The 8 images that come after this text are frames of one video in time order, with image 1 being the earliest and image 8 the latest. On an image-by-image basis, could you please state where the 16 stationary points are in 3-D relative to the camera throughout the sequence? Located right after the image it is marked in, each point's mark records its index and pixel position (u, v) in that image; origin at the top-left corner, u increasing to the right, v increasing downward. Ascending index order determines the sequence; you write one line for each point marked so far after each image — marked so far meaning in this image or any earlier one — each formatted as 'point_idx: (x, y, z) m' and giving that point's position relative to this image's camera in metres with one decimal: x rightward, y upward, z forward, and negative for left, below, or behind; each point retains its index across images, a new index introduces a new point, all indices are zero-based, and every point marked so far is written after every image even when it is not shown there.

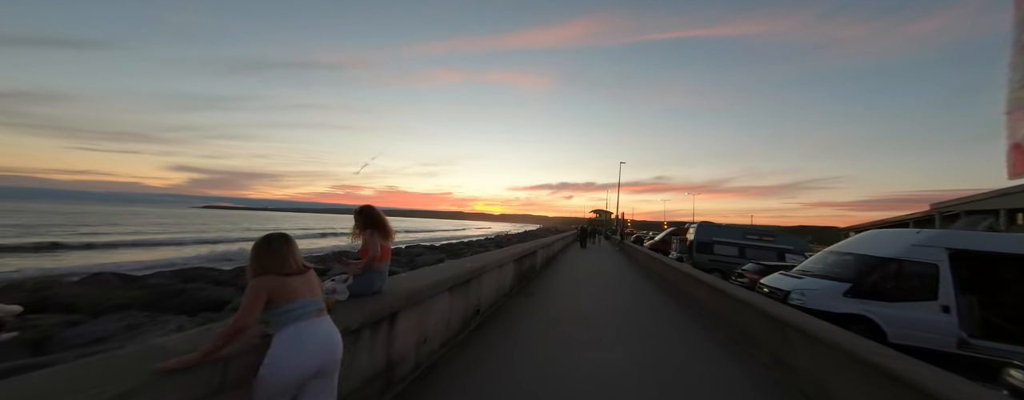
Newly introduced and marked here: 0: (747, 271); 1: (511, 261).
0: (+6.9, -2.1, +8.8) m
1: (0.0, -1.5, +7.4) m
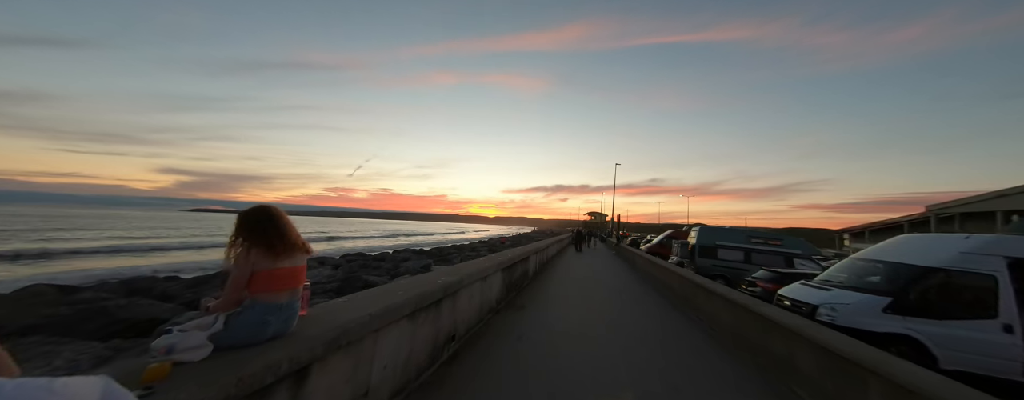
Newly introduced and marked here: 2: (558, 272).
0: (+6.6, -2.1, +8.0) m
1: (-0.3, -1.5, +6.5) m
2: (+2.7, -4.2, +16.9) m
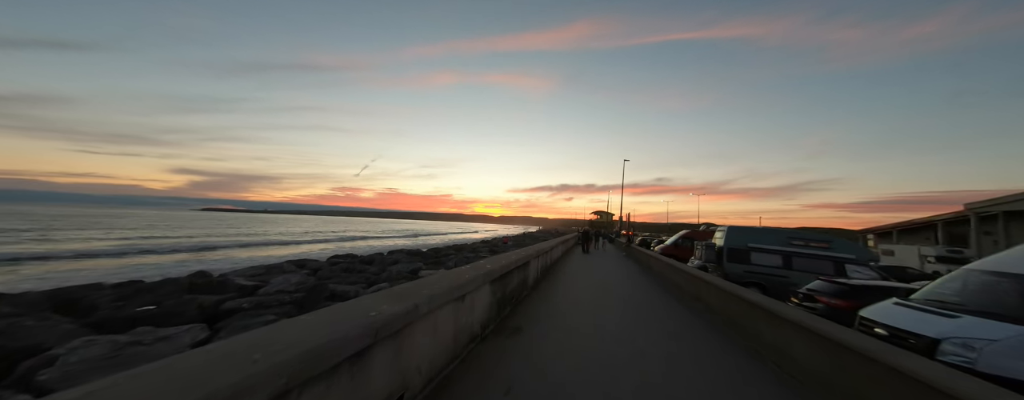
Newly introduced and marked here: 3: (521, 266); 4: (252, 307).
0: (+6.5, -2.0, +6.4) m
1: (-0.4, -1.4, +5.0) m
2: (+2.8, -4.1, +15.3) m
3: (+0.3, -1.8, +8.2) m
4: (-5.7, -2.4, +6.6) m
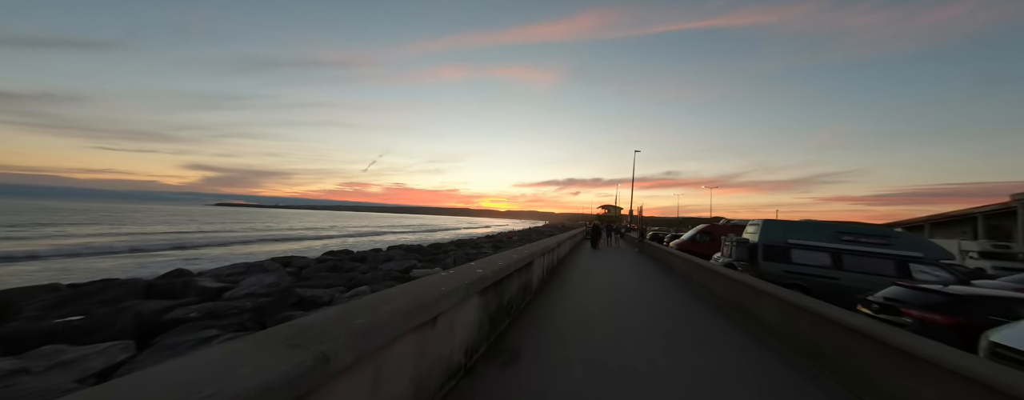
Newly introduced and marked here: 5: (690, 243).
0: (+6.5, -1.7, +5.0) m
1: (-0.5, -1.2, +3.8) m
2: (+3.0, -3.7, +14.1) m
3: (+0.3, -1.6, +7.0) m
4: (-5.7, -2.2, +5.5) m
5: (+10.8, -2.6, +18.3) m
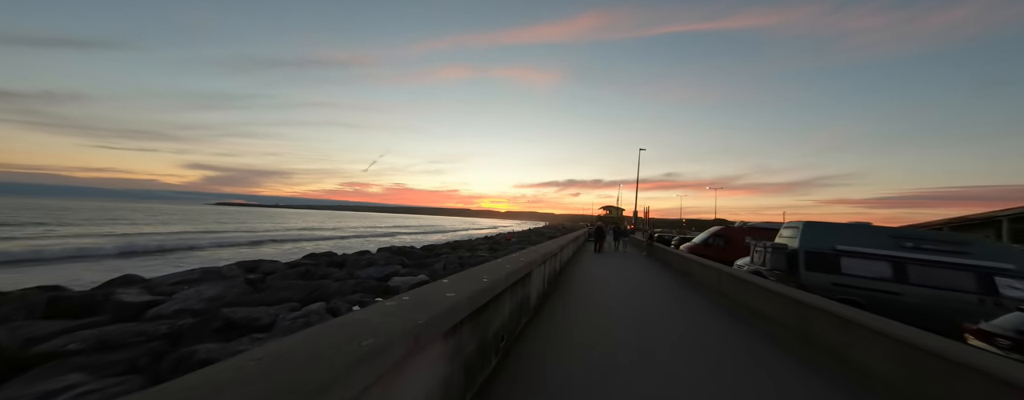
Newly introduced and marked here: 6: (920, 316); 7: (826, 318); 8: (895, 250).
0: (+6.4, -1.7, +3.6) m
1: (-0.6, -1.1, +2.4) m
2: (+2.8, -3.6, +12.7) m
3: (+0.2, -1.5, +5.6) m
4: (-5.8, -2.0, +4.1) m
5: (+10.7, -2.6, +16.9) m
6: (+8.9, -2.5, +6.5) m
7: (+6.0, -2.3, +5.6) m
8: (+8.9, -1.1, +7.0) m
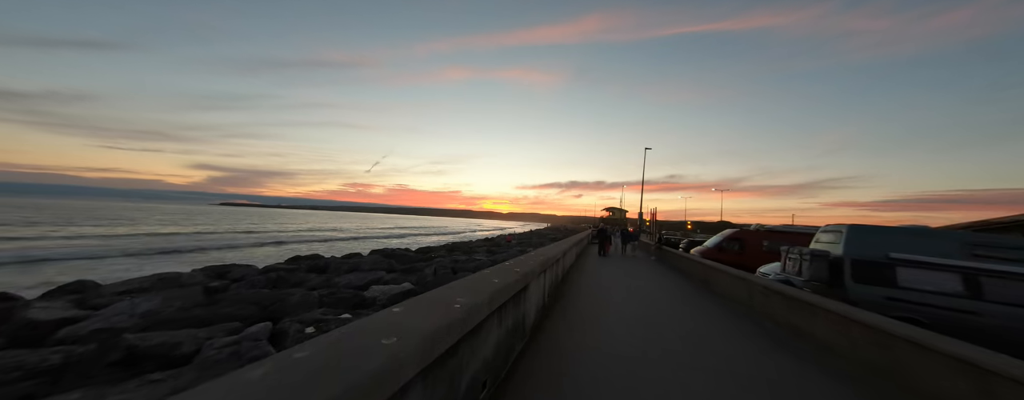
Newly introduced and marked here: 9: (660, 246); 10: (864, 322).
0: (+6.2, -1.6, +2.5) m
1: (-0.7, -1.0, +1.3) m
2: (+2.8, -3.6, +11.6) m
3: (+0.1, -1.4, +4.5) m
4: (-6.0, -2.0, +3.1) m
5: (+10.7, -2.7, +15.7) m
6: (+8.8, -2.5, +5.4) m
7: (+5.8, -2.3, +4.5) m
8: (+8.8, -1.1, +5.8) m
9: (+9.8, -3.1, +19.7) m
10: (+6.1, -2.2, +5.2) m
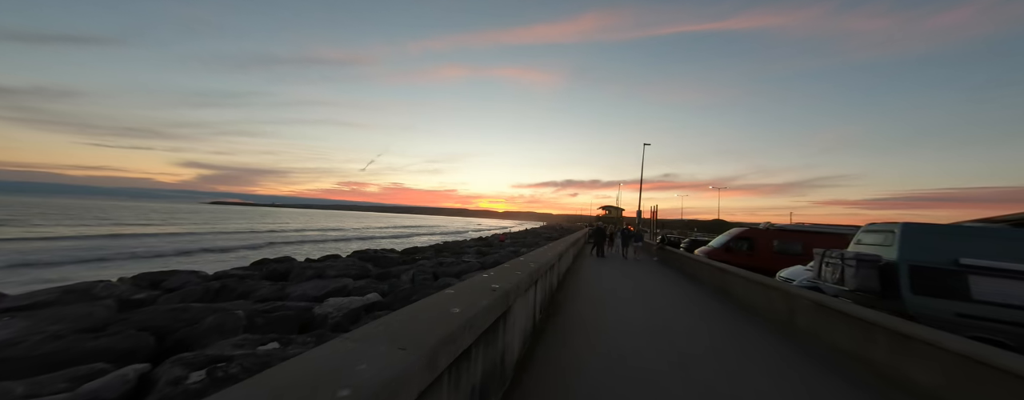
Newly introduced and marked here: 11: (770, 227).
0: (+6.0, -1.5, +1.3) m
1: (-1.0, -0.9, +0.1) m
2: (+2.4, -3.5, +10.4) m
3: (-0.2, -1.3, +3.3) m
4: (-6.2, -1.9, +1.7) m
5: (+10.3, -2.5, +14.6) m
6: (+8.5, -2.4, +4.2) m
7: (+5.6, -2.1, +3.3) m
8: (+8.6, -1.0, +4.7) m
9: (+9.3, -2.9, +18.6) m
10: (+5.8, -2.1, +4.1) m
11: (+12.4, -1.3, +14.3) m
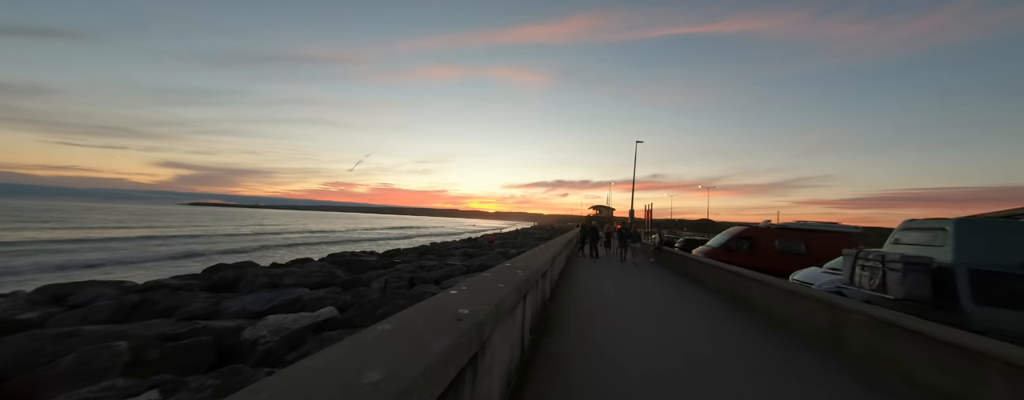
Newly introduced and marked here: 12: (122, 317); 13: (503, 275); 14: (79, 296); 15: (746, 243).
0: (+5.9, -1.4, +0.4) m
1: (-1.0, -0.8, -1.0) m
2: (+2.0, -3.4, +9.4) m
3: (-0.3, -1.2, +2.2) m
4: (-6.3, -1.8, +0.4) m
5: (+9.7, -2.4, +13.8) m
6: (+8.3, -2.3, +3.4) m
7: (+5.4, -2.0, +2.4) m
8: (+8.3, -0.9, +3.9) m
9: (+8.6, -2.8, +17.8) m
10: (+5.6, -2.0, +3.2) m
11: (+11.9, -1.1, +13.6) m
12: (-7.3, -2.1, +5.6) m
13: (-0.4, -1.1, +4.2) m
14: (-9.1, -2.0, +6.3) m
15: (+10.7, -2.0, +13.6) m
